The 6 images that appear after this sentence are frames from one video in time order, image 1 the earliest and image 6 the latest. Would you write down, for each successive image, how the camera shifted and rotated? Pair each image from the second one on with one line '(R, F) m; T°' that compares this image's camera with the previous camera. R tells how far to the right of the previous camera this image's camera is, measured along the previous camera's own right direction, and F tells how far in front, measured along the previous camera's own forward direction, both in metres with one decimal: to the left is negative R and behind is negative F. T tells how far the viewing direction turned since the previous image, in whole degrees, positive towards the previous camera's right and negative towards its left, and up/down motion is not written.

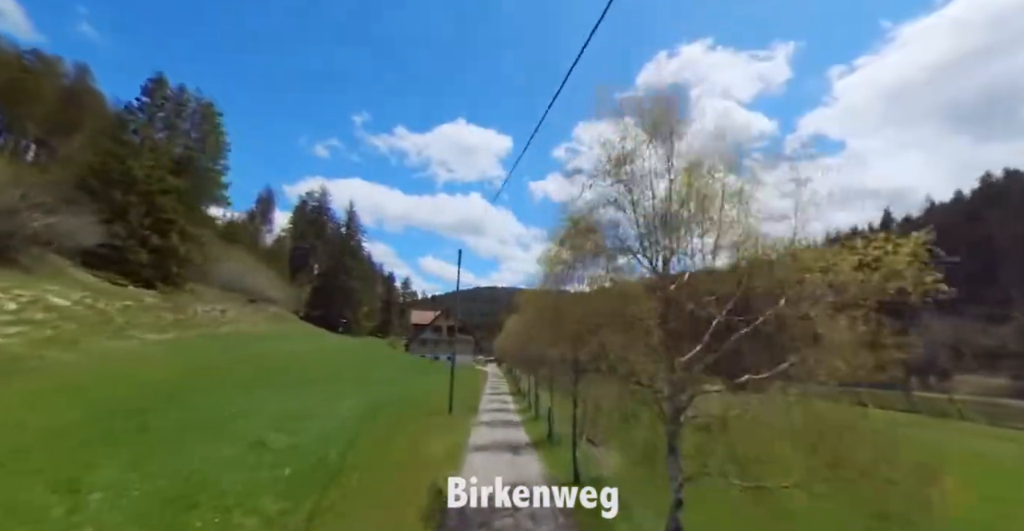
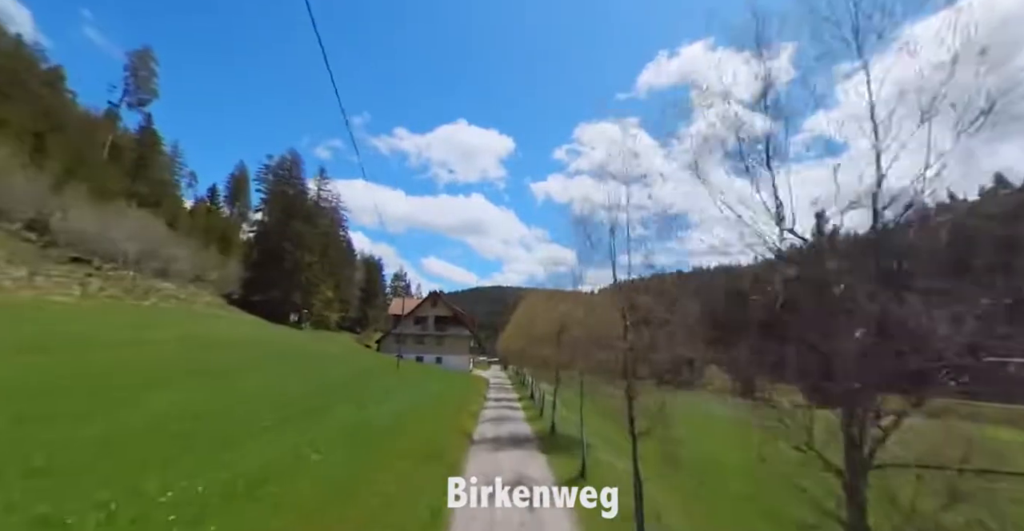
(-0.6, +12.9) m; 0°
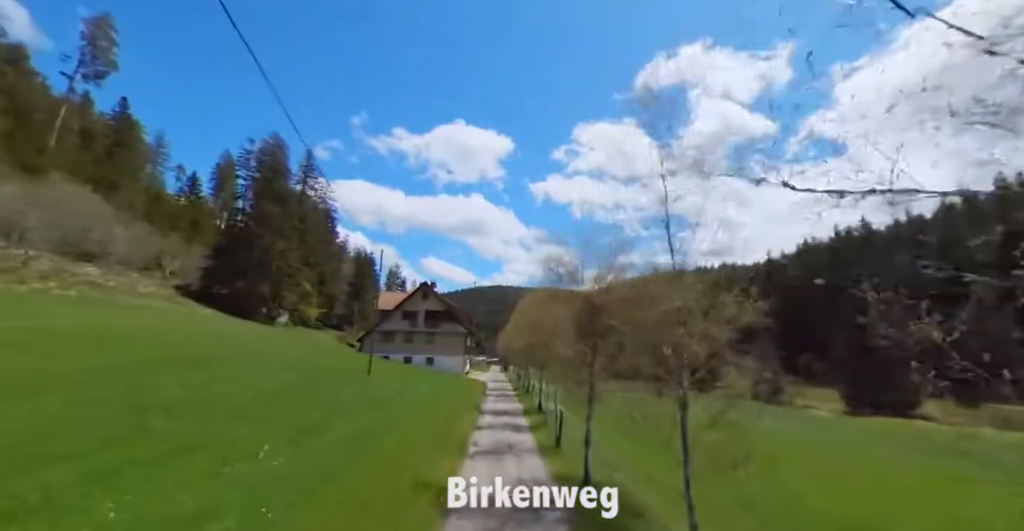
(-0.1, +4.6) m; 0°
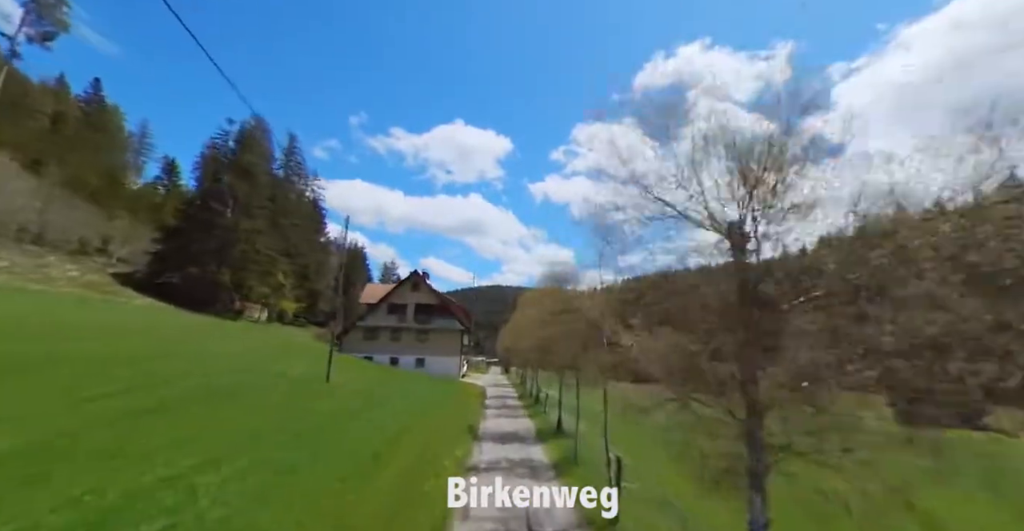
(-0.3, +4.5) m; 0°
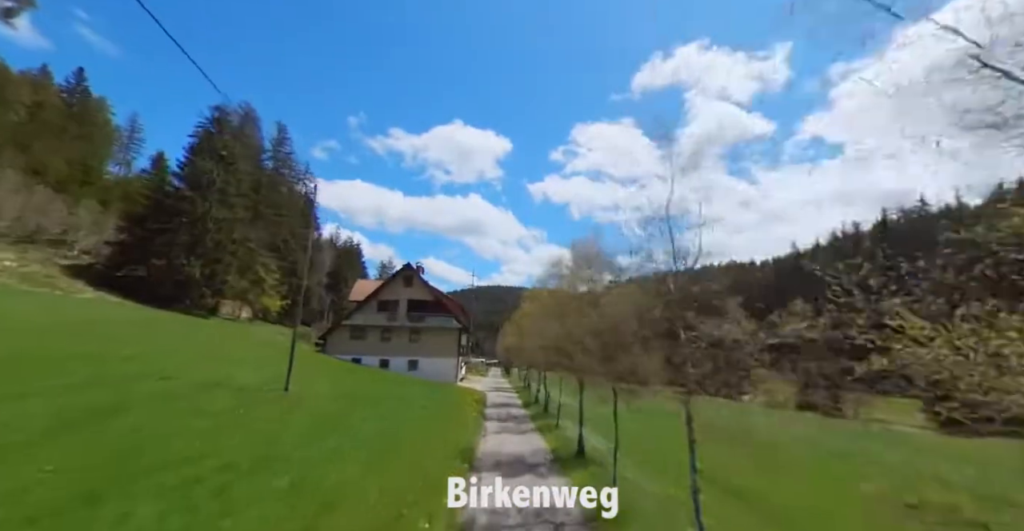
(-0.2, +2.7) m; 0°
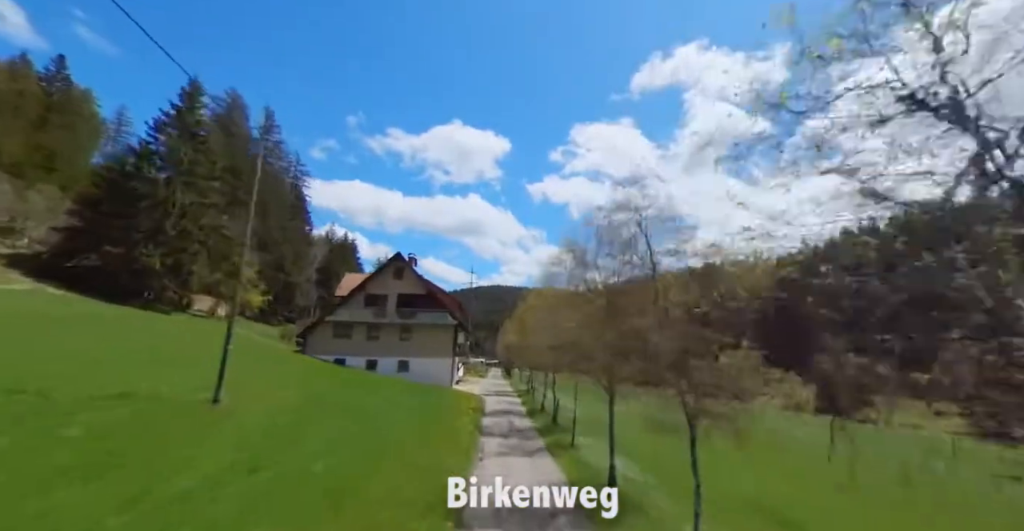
(-0.1, +2.6) m; 0°
